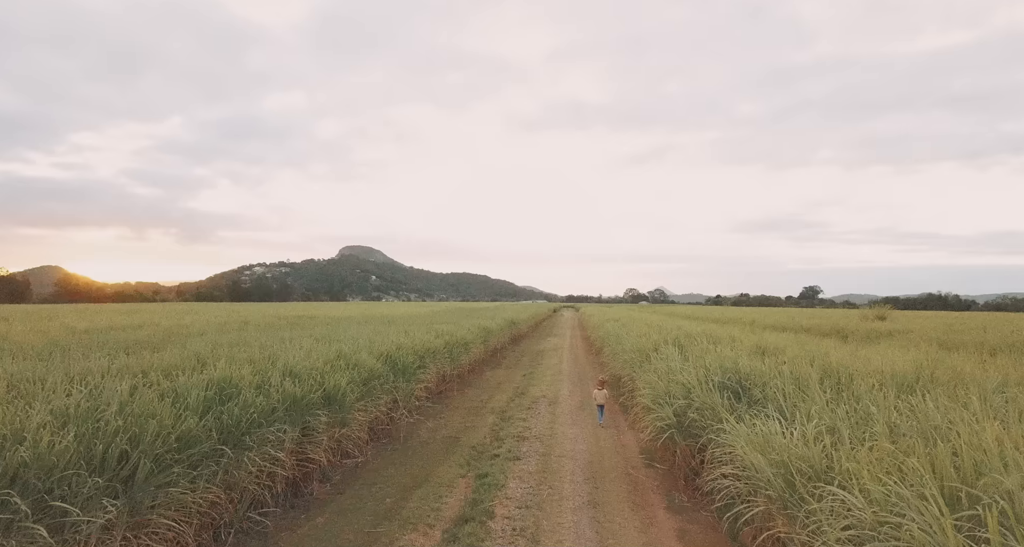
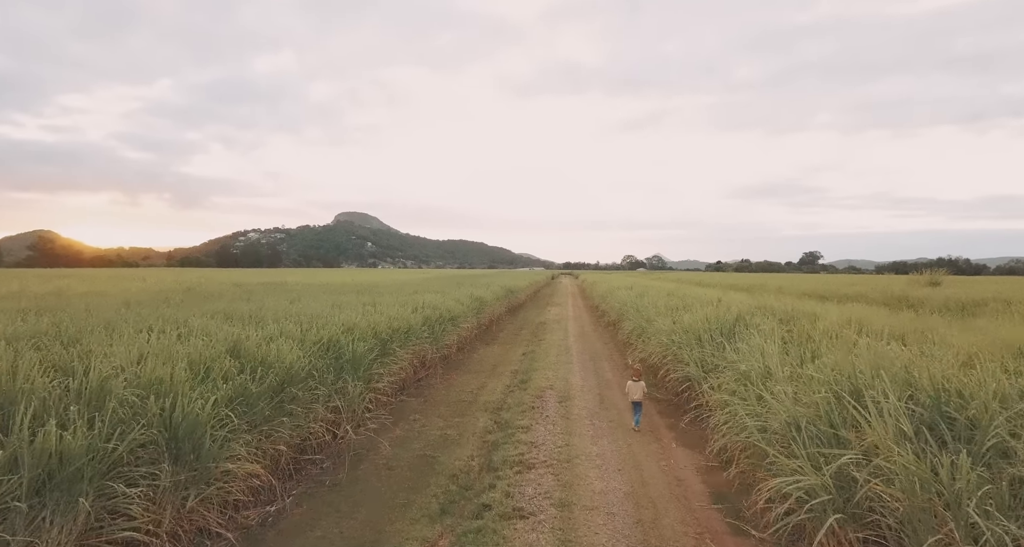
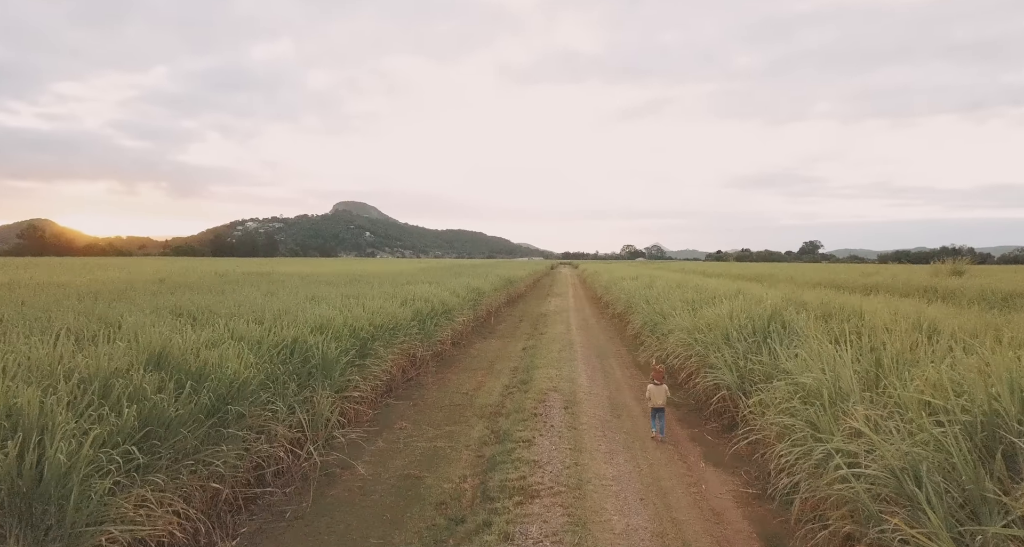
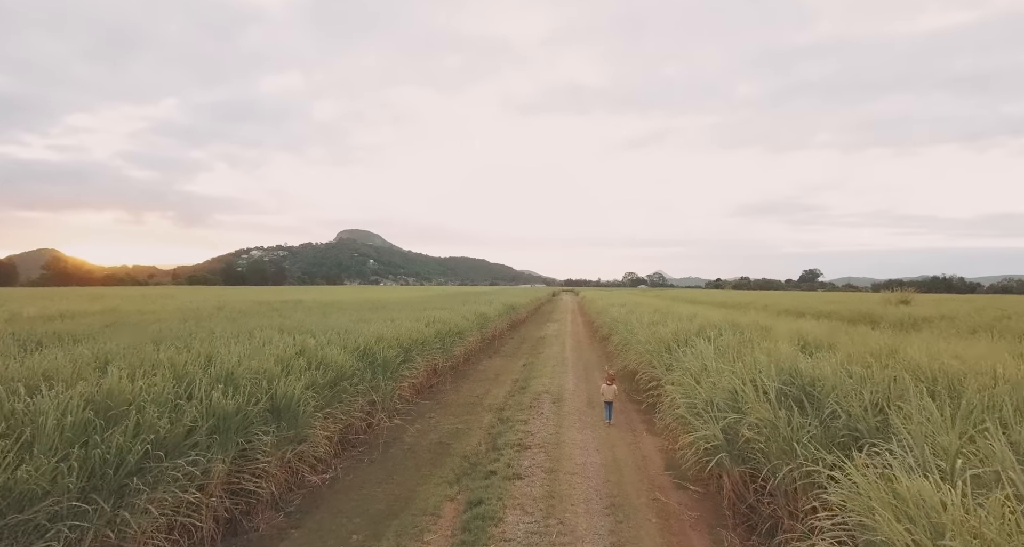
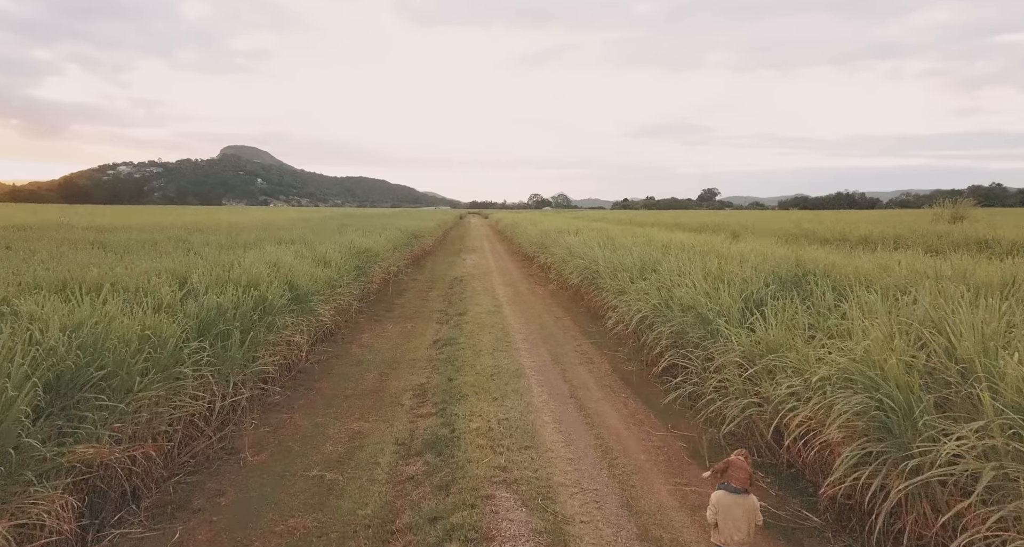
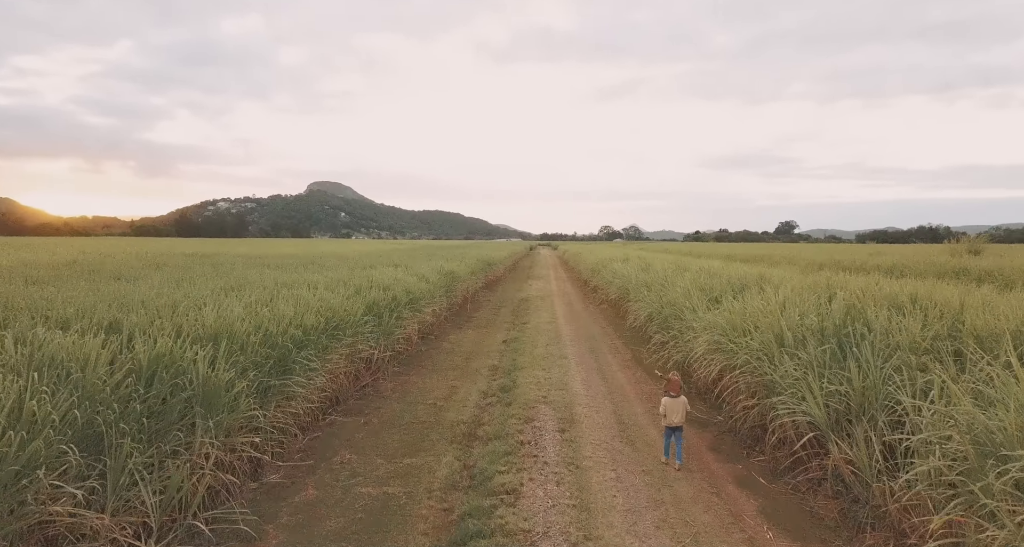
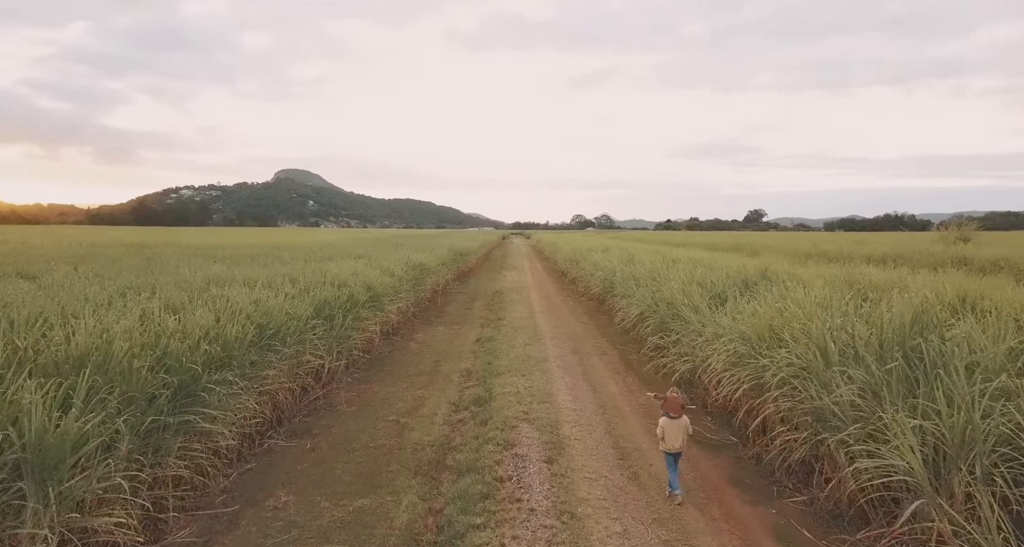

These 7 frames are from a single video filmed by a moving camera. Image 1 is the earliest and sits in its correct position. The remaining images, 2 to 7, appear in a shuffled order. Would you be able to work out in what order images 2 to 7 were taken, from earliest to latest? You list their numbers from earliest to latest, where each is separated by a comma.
4, 2, 3, 6, 7, 5
